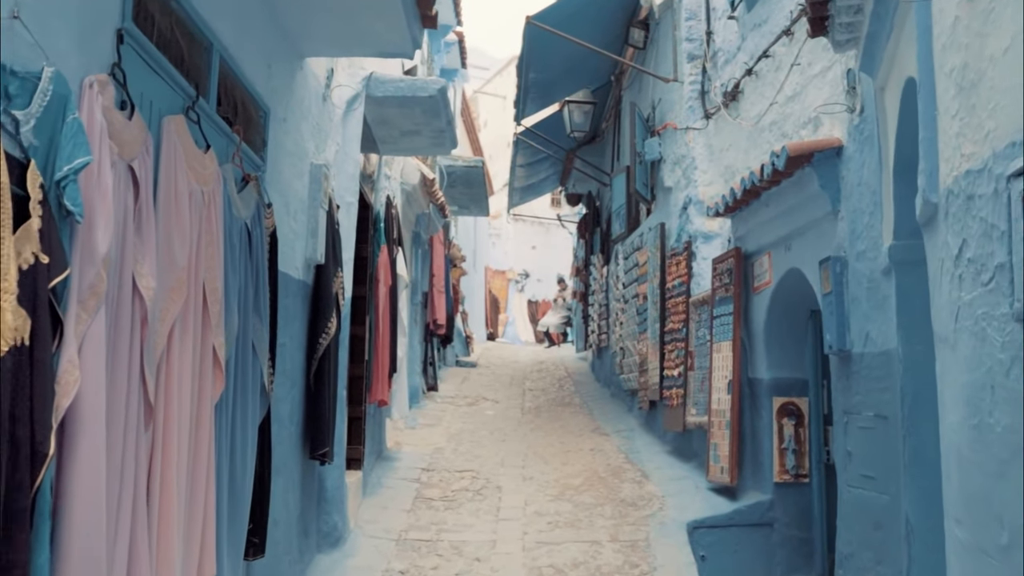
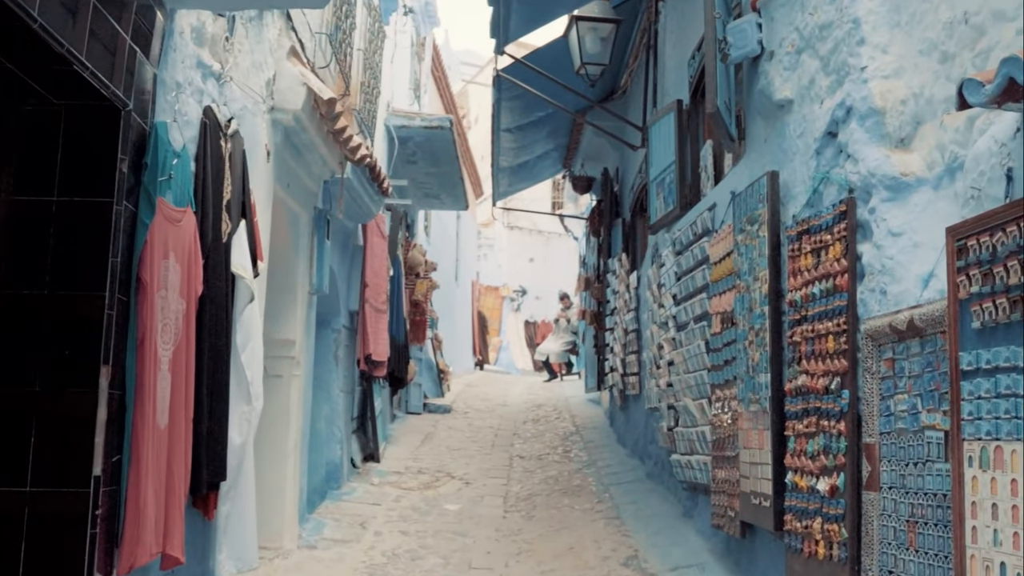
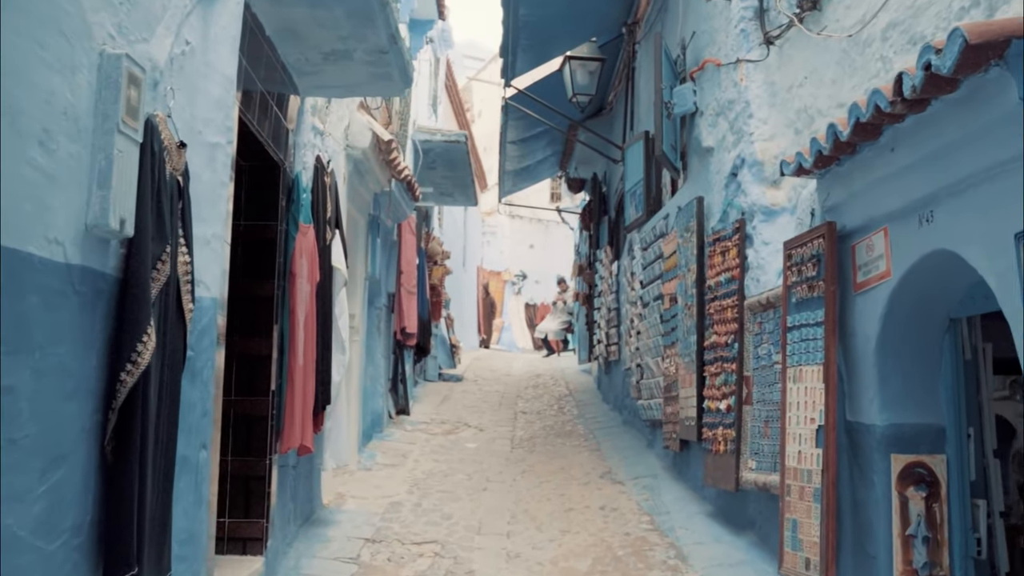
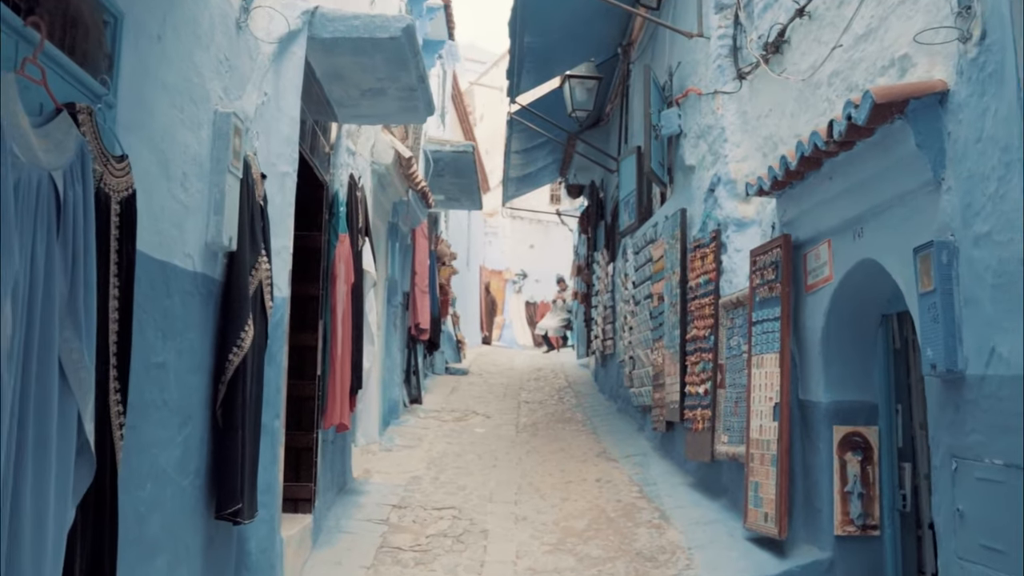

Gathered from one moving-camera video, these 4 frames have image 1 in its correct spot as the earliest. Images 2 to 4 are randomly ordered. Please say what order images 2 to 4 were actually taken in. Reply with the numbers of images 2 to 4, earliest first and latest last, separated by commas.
4, 3, 2
